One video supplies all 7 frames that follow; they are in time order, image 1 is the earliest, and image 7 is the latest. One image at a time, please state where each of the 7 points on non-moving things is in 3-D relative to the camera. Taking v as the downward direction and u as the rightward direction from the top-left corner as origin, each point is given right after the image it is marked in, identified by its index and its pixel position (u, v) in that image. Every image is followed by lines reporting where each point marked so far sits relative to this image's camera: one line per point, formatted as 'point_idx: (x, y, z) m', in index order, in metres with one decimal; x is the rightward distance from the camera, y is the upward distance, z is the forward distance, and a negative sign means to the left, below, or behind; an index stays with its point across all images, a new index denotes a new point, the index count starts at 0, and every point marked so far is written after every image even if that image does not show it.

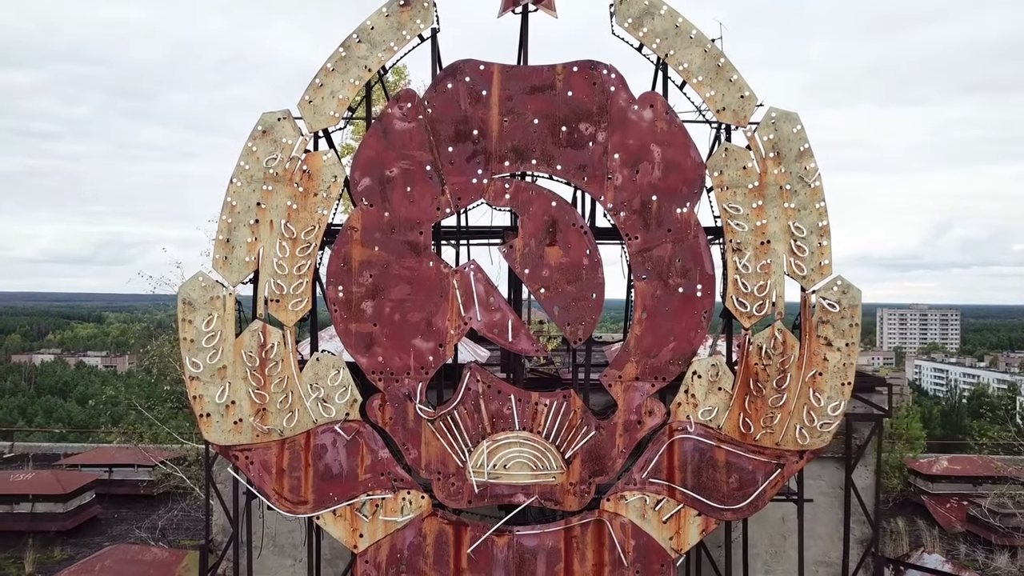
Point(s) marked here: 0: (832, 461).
0: (+3.7, -2.0, +7.0) m
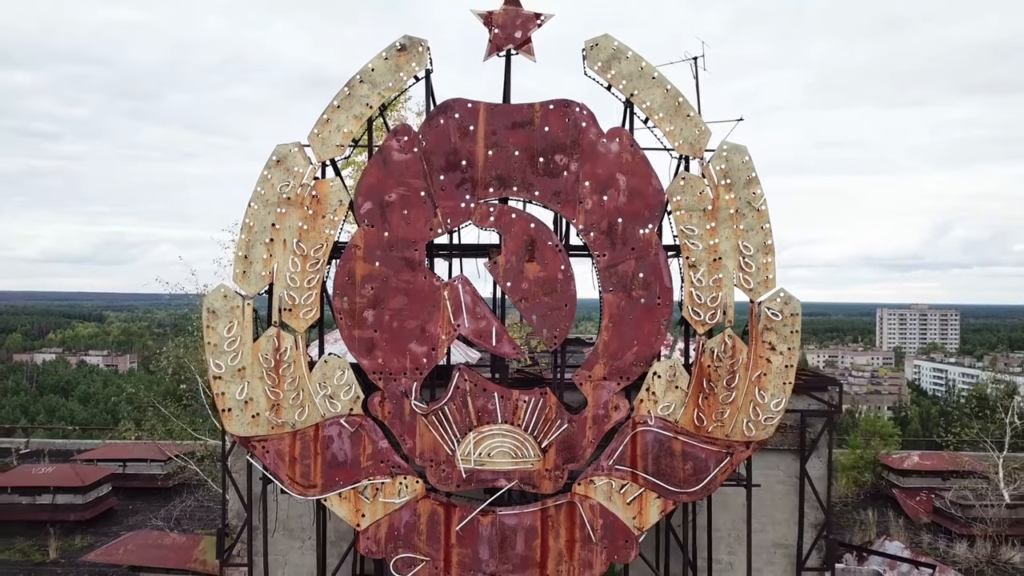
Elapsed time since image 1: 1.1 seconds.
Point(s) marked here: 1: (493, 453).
0: (+3.5, -2.1, +7.7) m
1: (-0.2, -1.6, +6.0) m
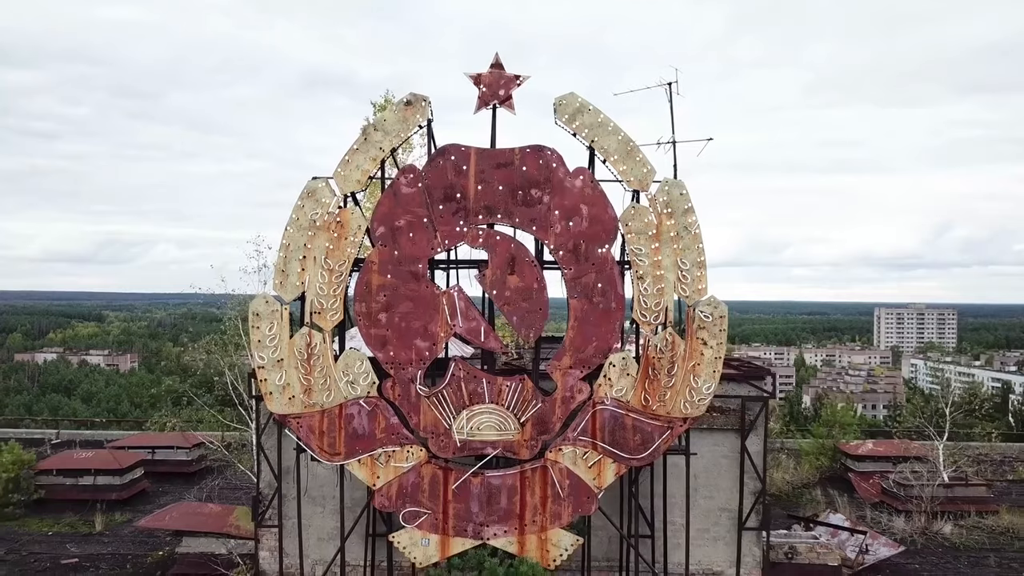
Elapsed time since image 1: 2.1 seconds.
0: (+3.3, -2.1, +9.2) m
1: (-0.4, -1.7, +7.5) m
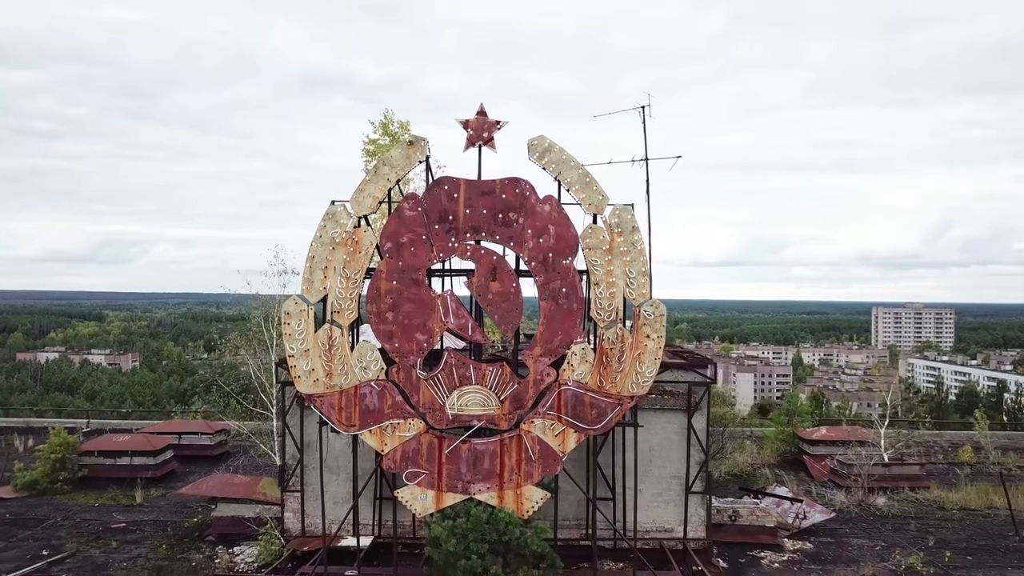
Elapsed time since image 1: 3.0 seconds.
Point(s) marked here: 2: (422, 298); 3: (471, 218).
0: (+3.1, -2.2, +11.0) m
1: (-0.7, -1.8, +9.3) m
2: (-1.4, -0.1, +9.6) m
3: (-0.6, +1.1, +9.6) m
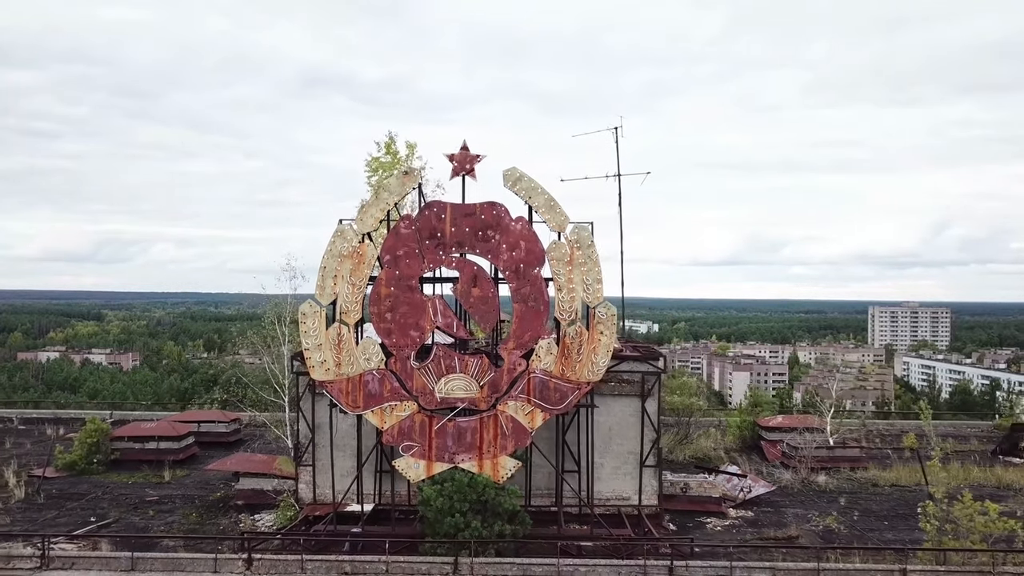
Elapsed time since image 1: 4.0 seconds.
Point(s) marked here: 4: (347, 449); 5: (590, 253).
0: (+2.6, -2.3, +13.0) m
1: (-1.1, -1.9, +11.2) m
2: (-1.8, -0.2, +11.5) m
3: (-1.1, +1.0, +11.5) m
4: (-3.6, -3.5, +13.2) m
5: (+1.4, +0.6, +11.2) m
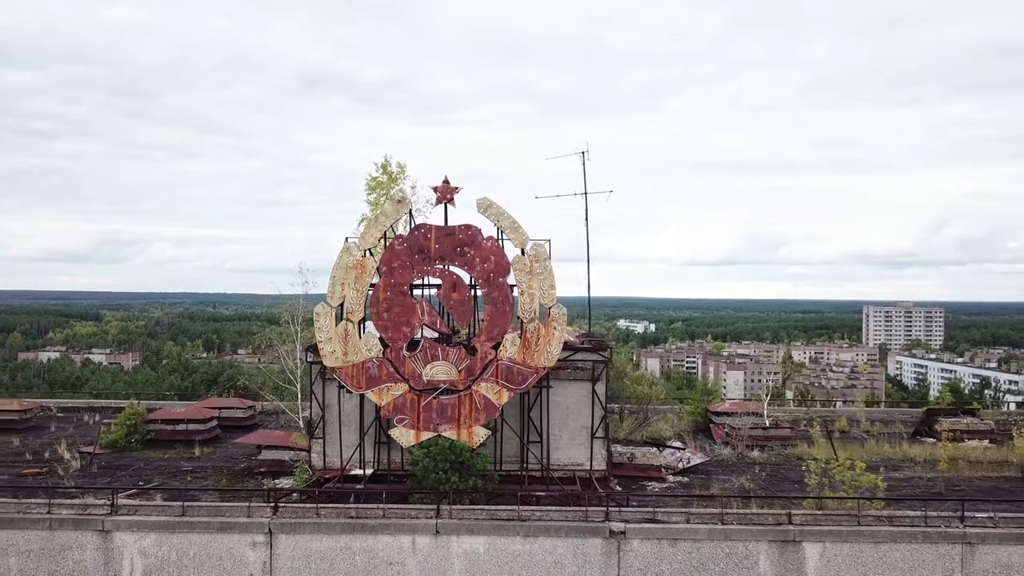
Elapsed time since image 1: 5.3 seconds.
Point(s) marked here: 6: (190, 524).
0: (+2.0, -2.4, +15.9) m
1: (-1.7, -2.0, +14.1) m
2: (-2.5, -0.4, +14.4) m
3: (-1.7, +0.9, +14.4) m
4: (-4.2, -3.6, +16.1) m
5: (+0.8, +0.5, +14.1) m
6: (-6.9, -5.1, +13.2) m
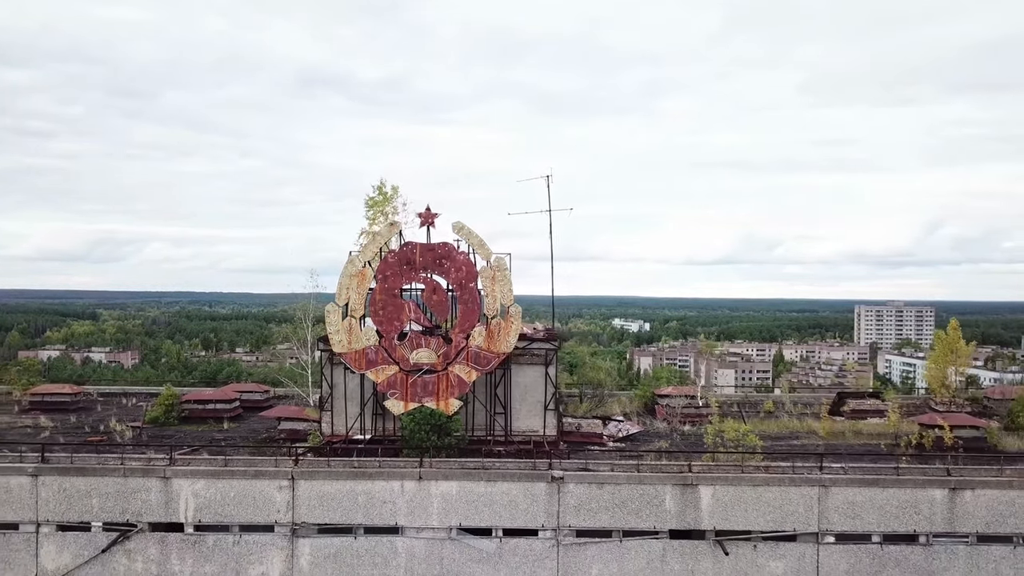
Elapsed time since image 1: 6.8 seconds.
0: (+1.0, -2.5, +19.9) m
1: (-2.7, -2.1, +18.2) m
2: (-3.5, -0.5, +18.5) m
3: (-2.7, +0.8, +18.5) m
4: (-5.2, -3.7, +20.1) m
5: (-0.2, +0.4, +18.1) m
6: (-7.9, -5.2, +17.2) m
